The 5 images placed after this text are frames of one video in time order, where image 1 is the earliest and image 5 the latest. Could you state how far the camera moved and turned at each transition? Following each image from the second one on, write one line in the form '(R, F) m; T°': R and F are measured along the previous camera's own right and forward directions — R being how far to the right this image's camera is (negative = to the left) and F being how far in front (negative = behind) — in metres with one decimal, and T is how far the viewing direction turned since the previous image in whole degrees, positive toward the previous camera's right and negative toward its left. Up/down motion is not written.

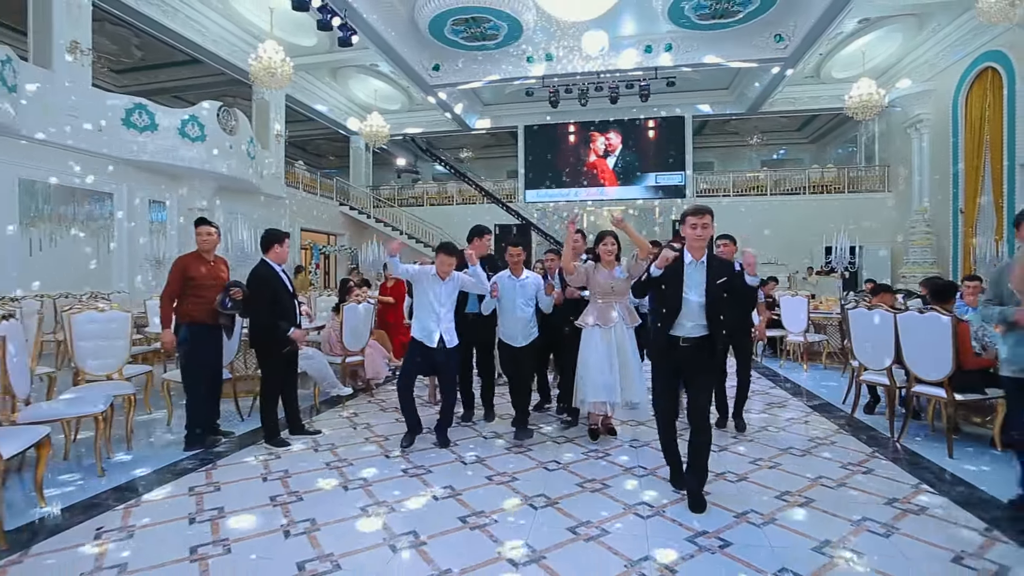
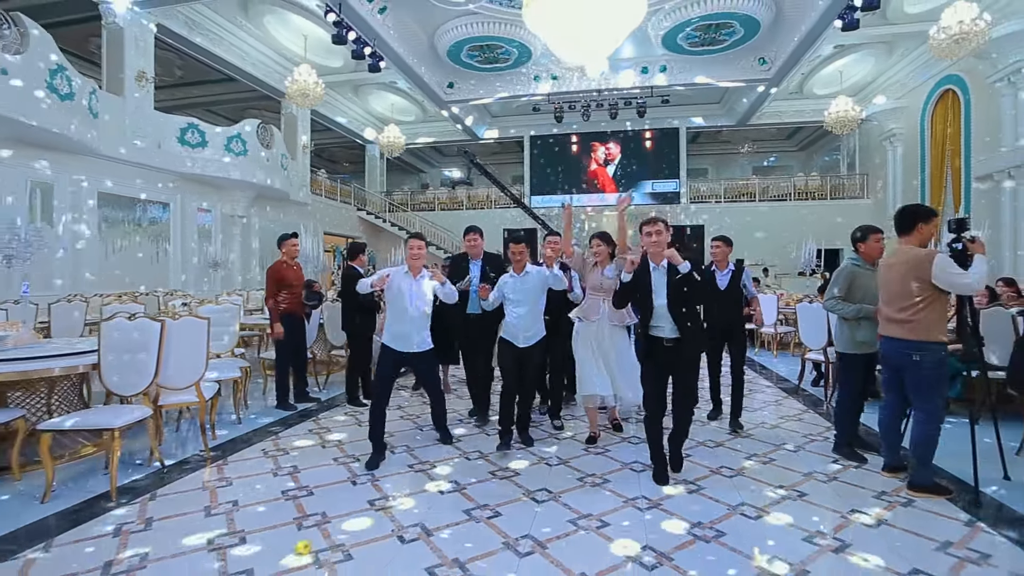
(-0.2, -1.2) m; 0°
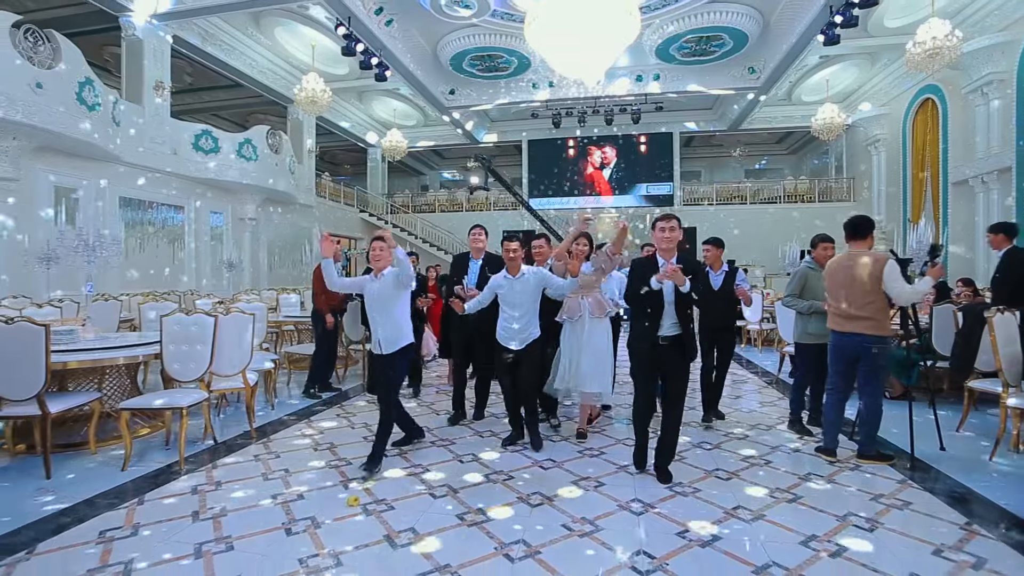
(-0.1, -0.5) m; 0°
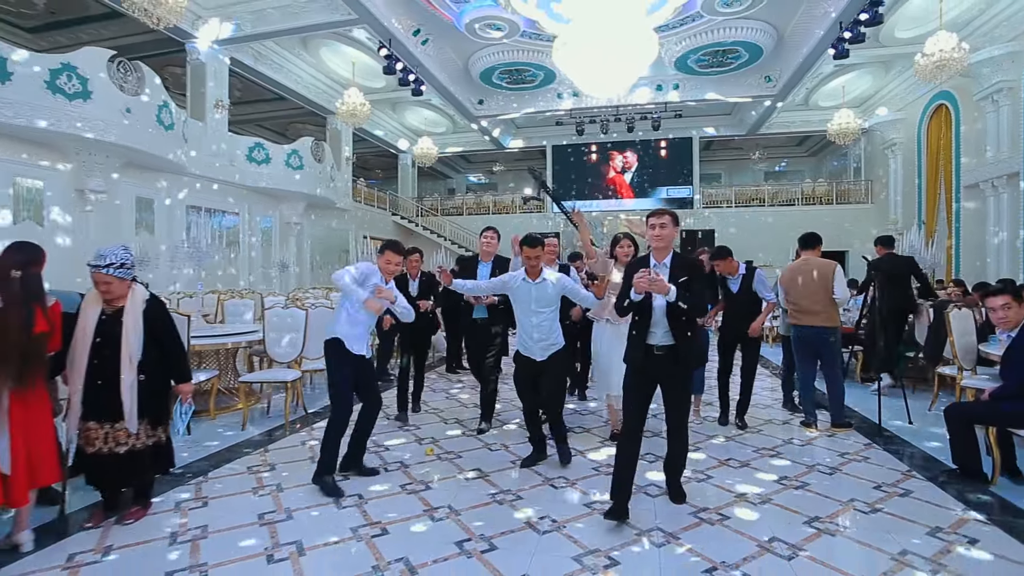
(-0.1, -0.8) m; -2°
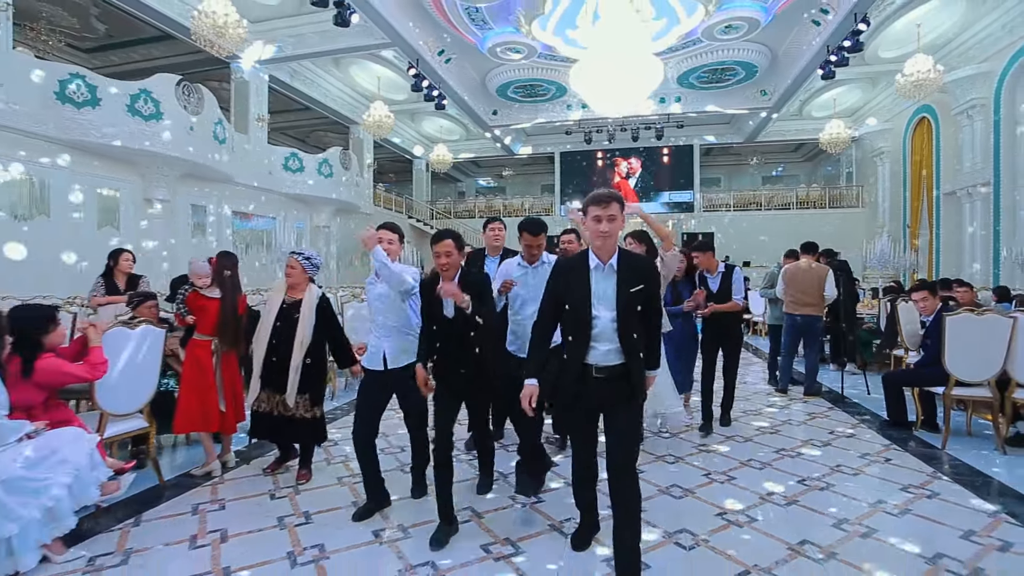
(-0.4, -1.0) m; 0°
